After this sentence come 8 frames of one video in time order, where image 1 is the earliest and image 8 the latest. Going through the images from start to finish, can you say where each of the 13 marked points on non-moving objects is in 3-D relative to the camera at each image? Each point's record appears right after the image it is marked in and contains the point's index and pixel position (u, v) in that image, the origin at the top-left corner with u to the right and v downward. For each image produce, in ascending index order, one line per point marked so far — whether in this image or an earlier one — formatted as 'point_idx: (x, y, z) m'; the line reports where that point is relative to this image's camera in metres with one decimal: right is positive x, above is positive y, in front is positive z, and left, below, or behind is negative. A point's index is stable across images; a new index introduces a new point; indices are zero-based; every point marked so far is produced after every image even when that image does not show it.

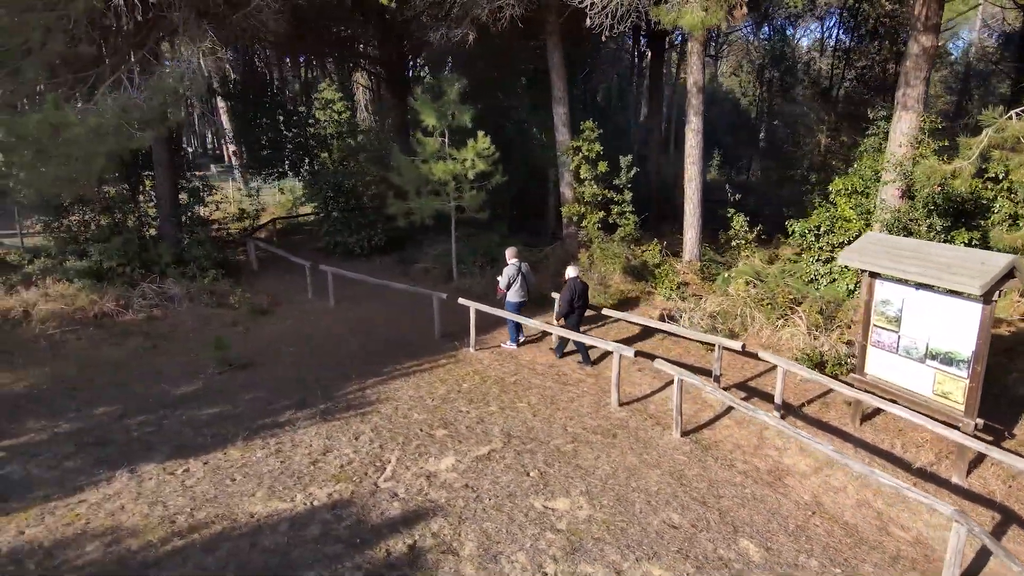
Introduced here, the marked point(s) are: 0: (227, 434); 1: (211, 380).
0: (-3.0, -1.5, +6.6) m
1: (-3.8, -1.2, +7.9) m
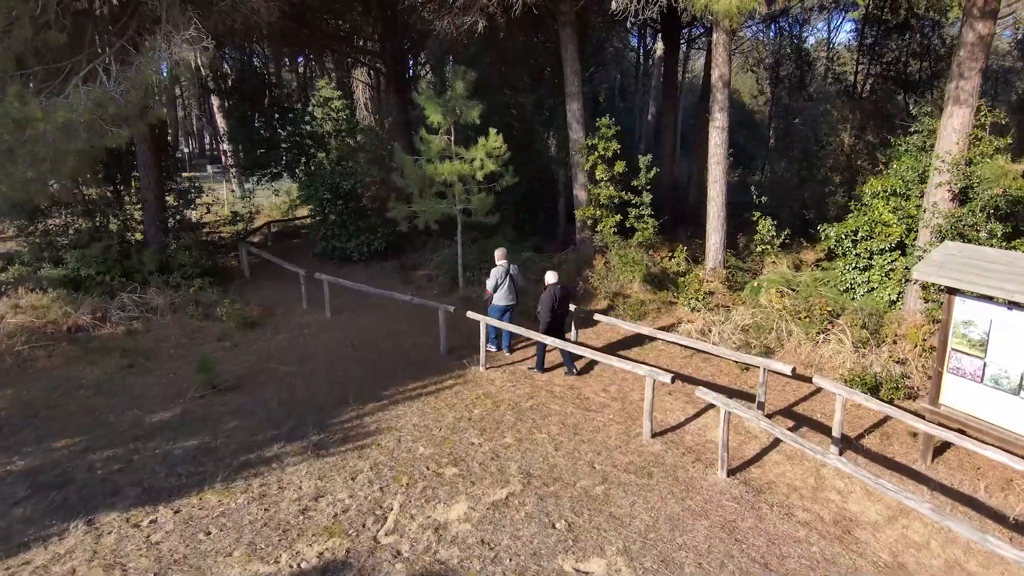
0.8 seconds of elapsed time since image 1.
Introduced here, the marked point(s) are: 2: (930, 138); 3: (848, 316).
0: (-2.8, -1.7, +5.8) m
1: (-3.6, -1.3, +7.1) m
2: (+6.7, +2.4, +10.1) m
3: (+4.7, -0.4, +8.9) m
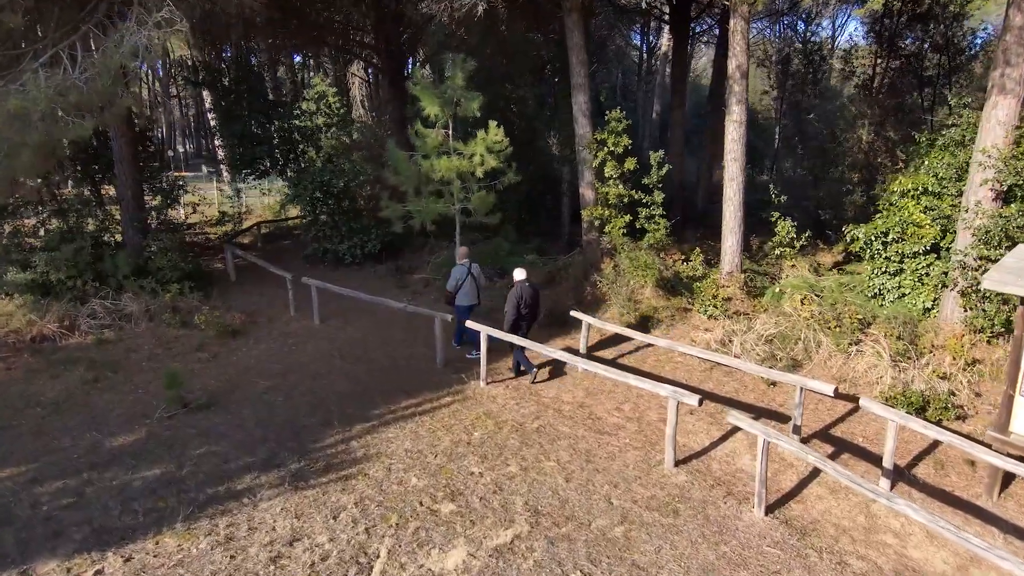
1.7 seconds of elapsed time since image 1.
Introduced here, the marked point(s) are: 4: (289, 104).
0: (-2.8, -1.8, +5.0) m
1: (-3.6, -1.4, +6.3) m
2: (+6.8, +2.3, +9.4) m
3: (+4.8, -0.5, +8.2) m
4: (-4.5, +3.8, +12.9) m
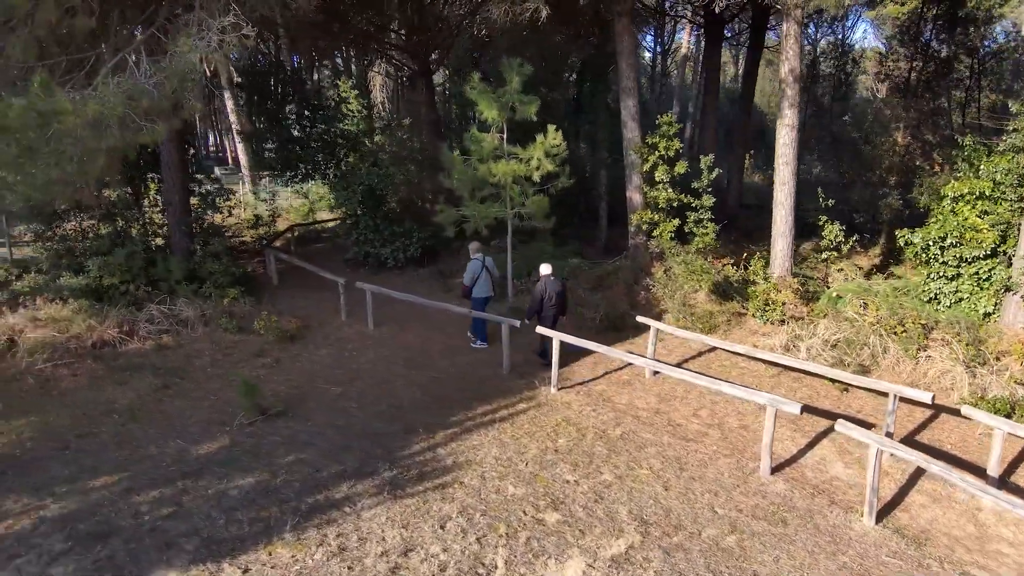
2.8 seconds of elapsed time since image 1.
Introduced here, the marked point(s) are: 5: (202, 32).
0: (-1.9, -1.8, +5.0) m
1: (-2.7, -1.5, +6.3) m
2: (+7.6, +2.2, +9.4) m
3: (+5.6, -0.5, +8.2) m
4: (-3.7, +3.7, +12.8) m
5: (-3.9, +3.2, +7.9) m
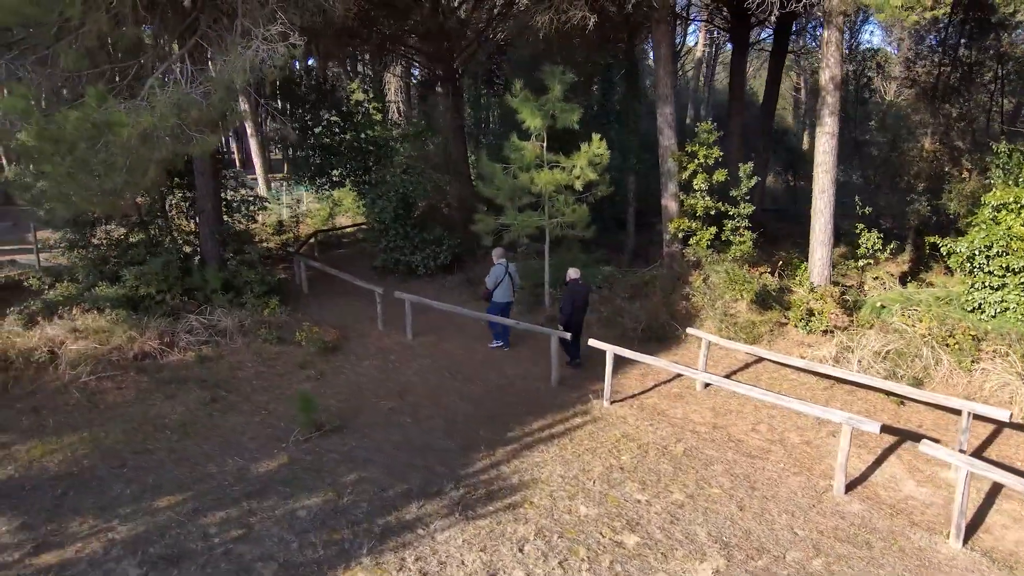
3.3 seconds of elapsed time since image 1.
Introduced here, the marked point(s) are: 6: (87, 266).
0: (-1.3, -2.0, +4.9) m
1: (-2.1, -1.6, +6.2) m
2: (+8.2, +2.1, +9.3) m
3: (+6.2, -0.7, +8.1) m
4: (-3.1, +3.5, +12.8) m
5: (-3.3, +3.1, +7.8) m
6: (-6.6, +0.3, +9.8) m
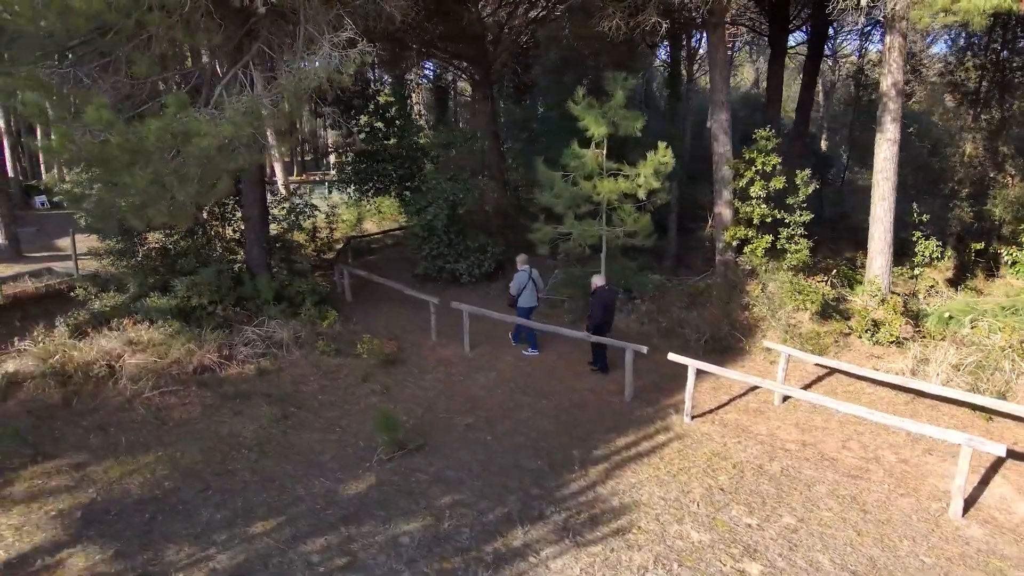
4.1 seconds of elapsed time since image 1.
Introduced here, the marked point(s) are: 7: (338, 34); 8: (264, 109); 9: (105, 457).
0: (-0.4, -2.1, +4.7) m
1: (-1.2, -1.8, +6.0) m
2: (+9.1, +2.0, +9.1) m
3: (+7.1, -0.8, +7.9) m
4: (-2.2, +3.4, +12.6) m
5: (-2.4, +2.9, +7.6) m
6: (-5.7, +0.2, +9.6) m
7: (-2.1, +3.1, +7.6) m
8: (-2.8, +2.0, +7.0) m
9: (-4.0, -1.7, +6.3) m
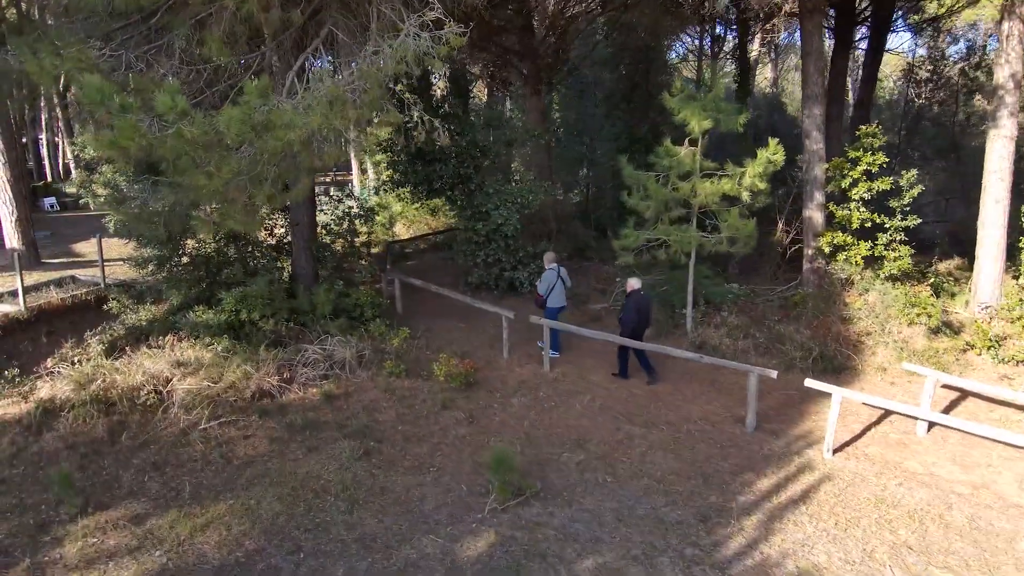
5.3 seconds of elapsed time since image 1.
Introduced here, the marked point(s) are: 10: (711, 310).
0: (+0.7, -2.3, +3.8) m
1: (-0.1, -1.9, +5.0) m
2: (+10.2, +1.8, +8.2) m
3: (+8.2, -1.0, +7.0) m
4: (-1.1, +3.2, +11.6) m
5: (-1.3, +2.8, +6.7) m
6: (-4.6, 0.0, +8.6) m
7: (-1.0, +2.9, +6.7) m
8: (-1.6, +1.8, +6.0) m
9: (-2.9, -1.8, +5.3) m
10: (+3.1, -0.3, +9.8) m
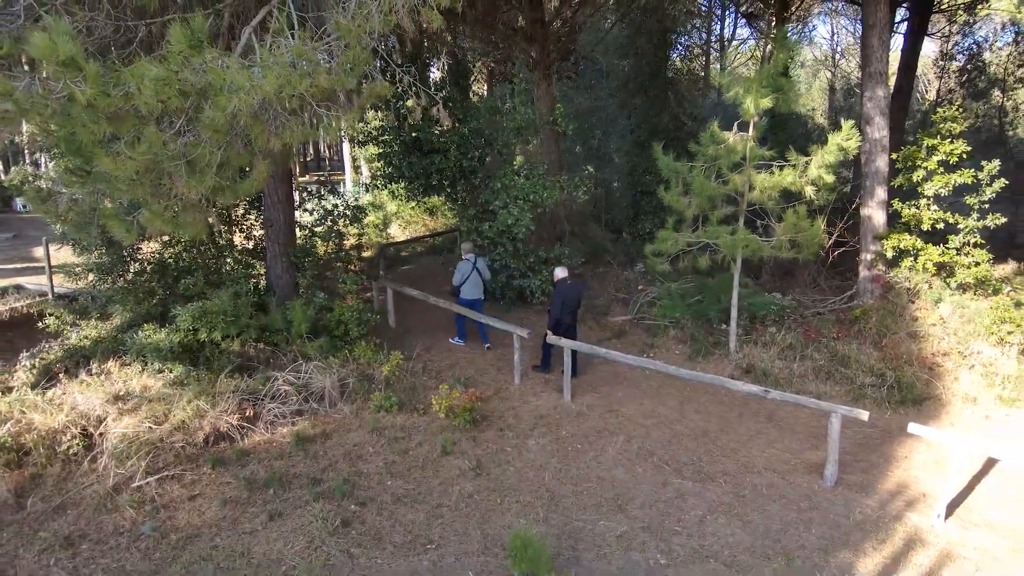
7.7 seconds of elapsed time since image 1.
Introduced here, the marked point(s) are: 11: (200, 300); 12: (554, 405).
0: (+0.9, -2.4, +2.4) m
1: (+0.1, -2.1, +3.6) m
2: (+10.4, +1.7, +6.9) m
3: (+8.4, -1.1, +5.6) m
4: (-0.9, +3.0, +10.2) m
5: (-1.1, +2.6, +5.3) m
6: (-4.4, -0.1, +7.2) m
7: (-0.8, +2.8, +5.3) m
8: (-1.5, +1.7, +4.6) m
9: (-2.7, -2.0, +3.9) m
10: (+3.2, -0.5, +8.4) m
11: (-3.6, -0.1, +7.2) m
12: (+0.5, -1.3, +6.8) m
